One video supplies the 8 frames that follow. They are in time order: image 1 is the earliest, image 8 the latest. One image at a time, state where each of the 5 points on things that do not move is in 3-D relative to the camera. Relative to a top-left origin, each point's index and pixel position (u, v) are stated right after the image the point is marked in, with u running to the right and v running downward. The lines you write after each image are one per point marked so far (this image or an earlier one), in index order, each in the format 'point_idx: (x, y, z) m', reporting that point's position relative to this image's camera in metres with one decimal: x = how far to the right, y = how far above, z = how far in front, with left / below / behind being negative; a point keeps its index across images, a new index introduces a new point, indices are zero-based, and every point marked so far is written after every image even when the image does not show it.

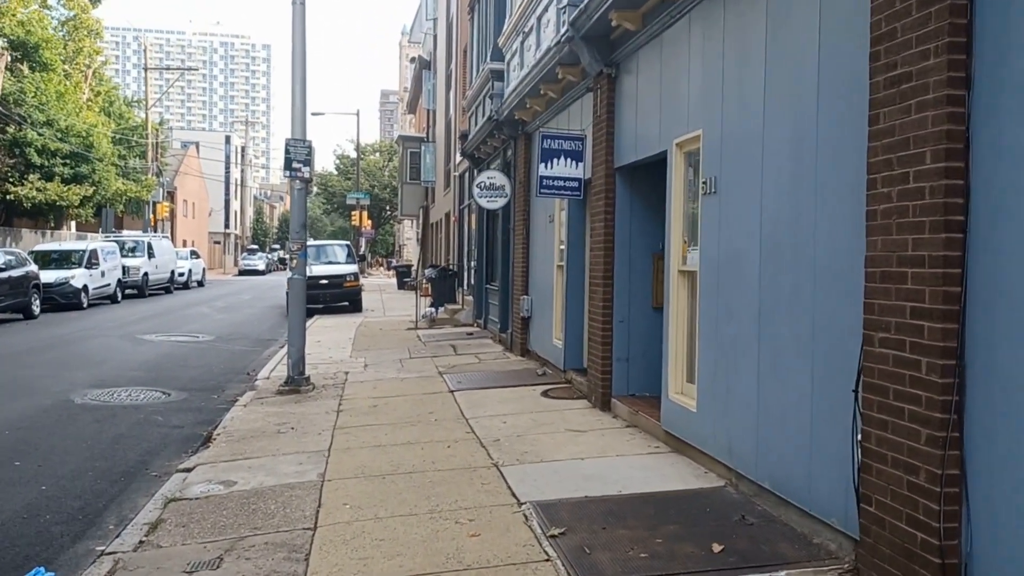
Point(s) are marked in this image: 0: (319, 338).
0: (-3.9, -1.0, +16.4) m
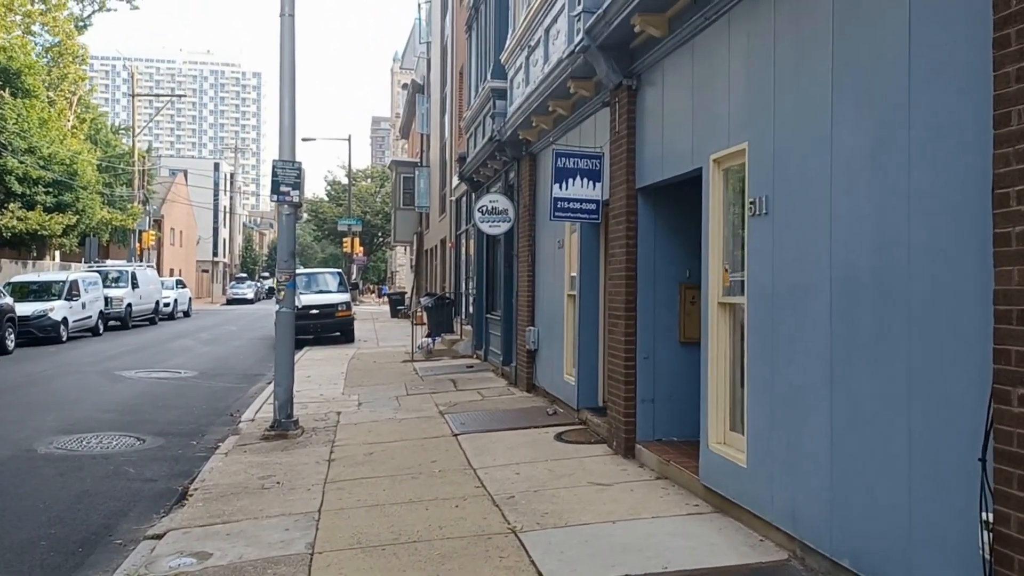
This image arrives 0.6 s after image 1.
0: (-3.9, -1.6, +15.6) m
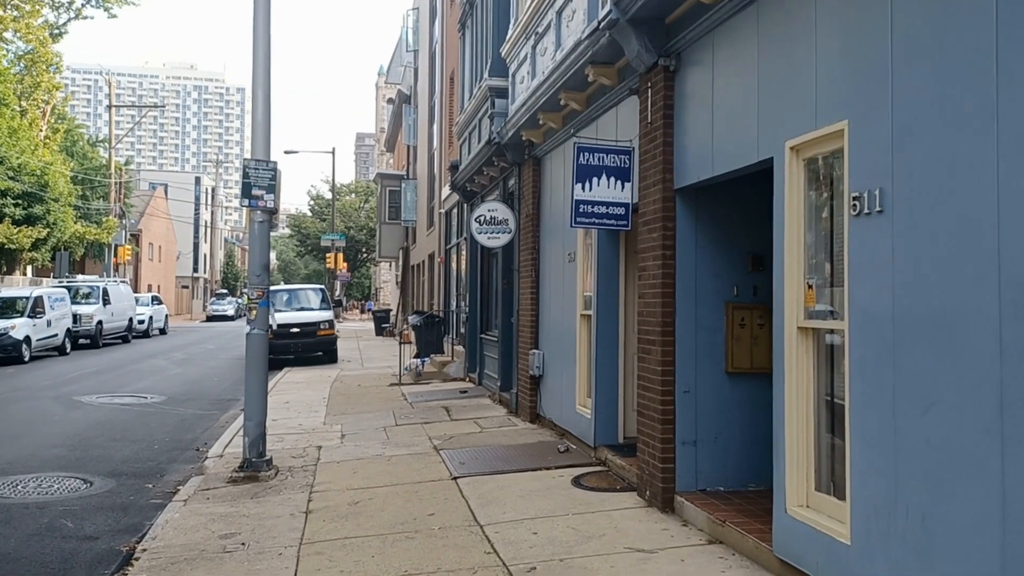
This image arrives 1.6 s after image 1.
0: (-3.9, -1.9, +14.2) m
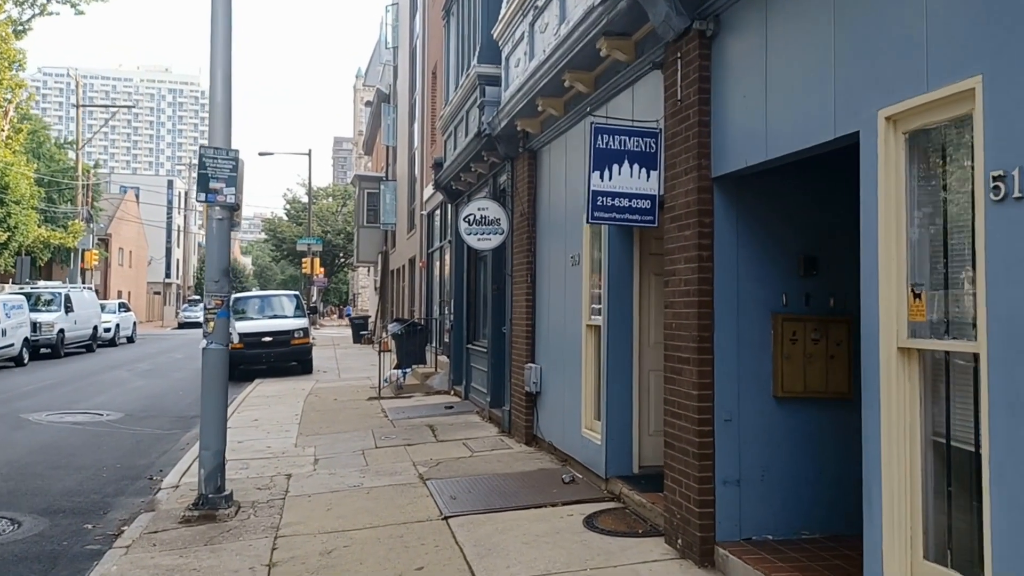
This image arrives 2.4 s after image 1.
0: (-4.1, -2.1, +13.1) m
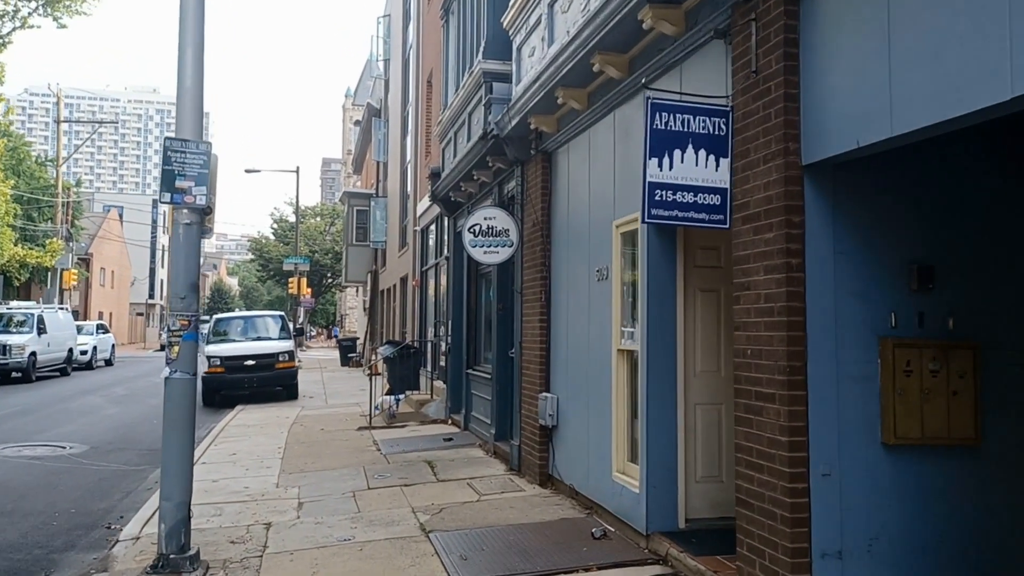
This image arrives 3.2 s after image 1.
0: (-4.0, -2.3, +11.8) m
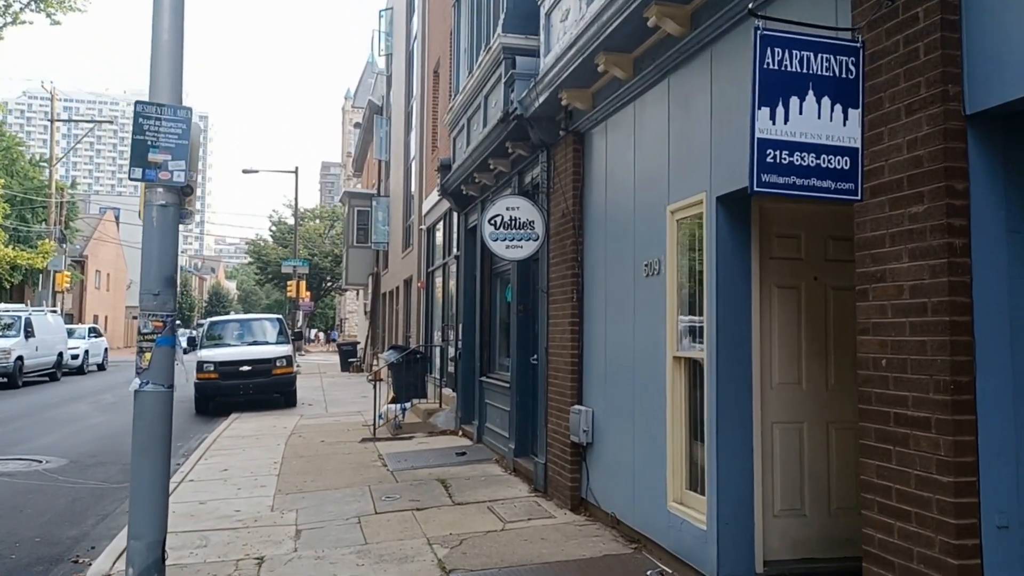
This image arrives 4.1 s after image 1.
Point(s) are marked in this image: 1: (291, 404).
0: (-3.8, -2.3, +10.8) m
1: (-5.1, -2.7, +18.8) m
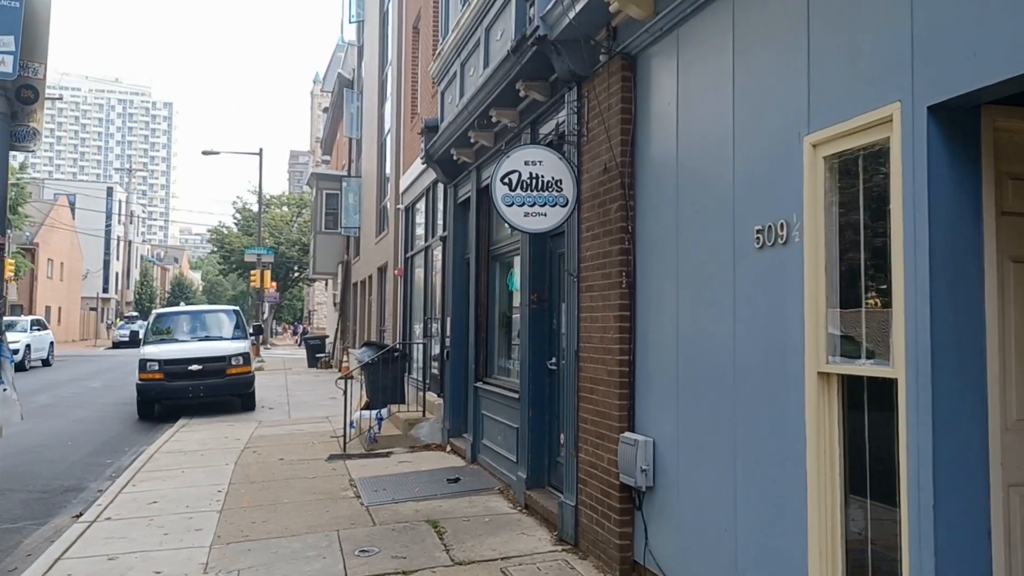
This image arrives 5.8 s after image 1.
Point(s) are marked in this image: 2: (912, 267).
0: (-3.7, -2.2, +8.6) m
1: (-5.3, -2.4, +16.5) m
2: (+1.5, +0.1, +3.0) m
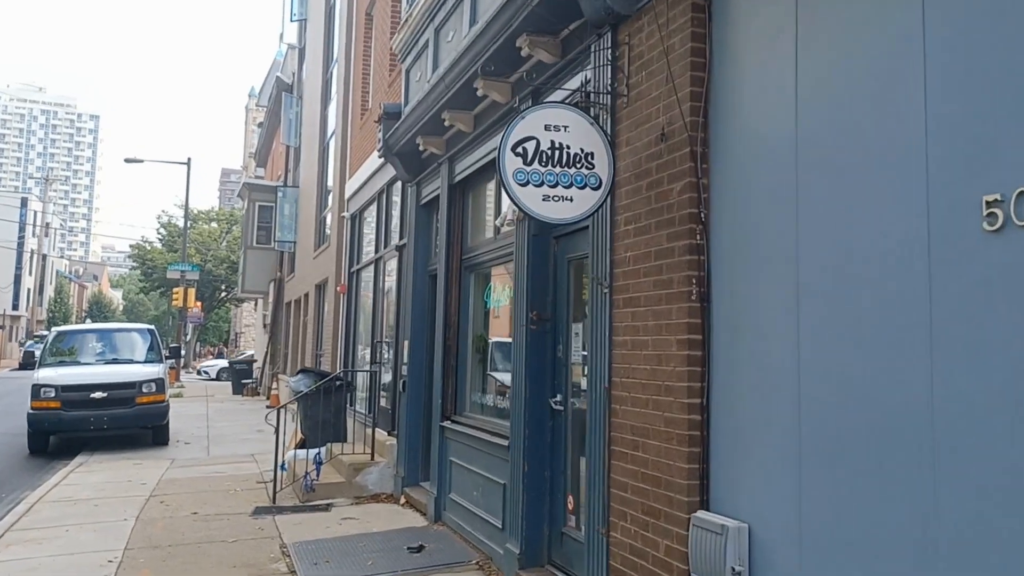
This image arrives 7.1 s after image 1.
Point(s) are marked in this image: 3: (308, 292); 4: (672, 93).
0: (-3.9, -2.2, +6.5) m
1: (-6.2, -2.7, +14.3) m
2: (+1.8, +0.1, +1.5) m
3: (-4.7, -0.1, +18.8) m
4: (+0.8, +0.9, +4.0) m
